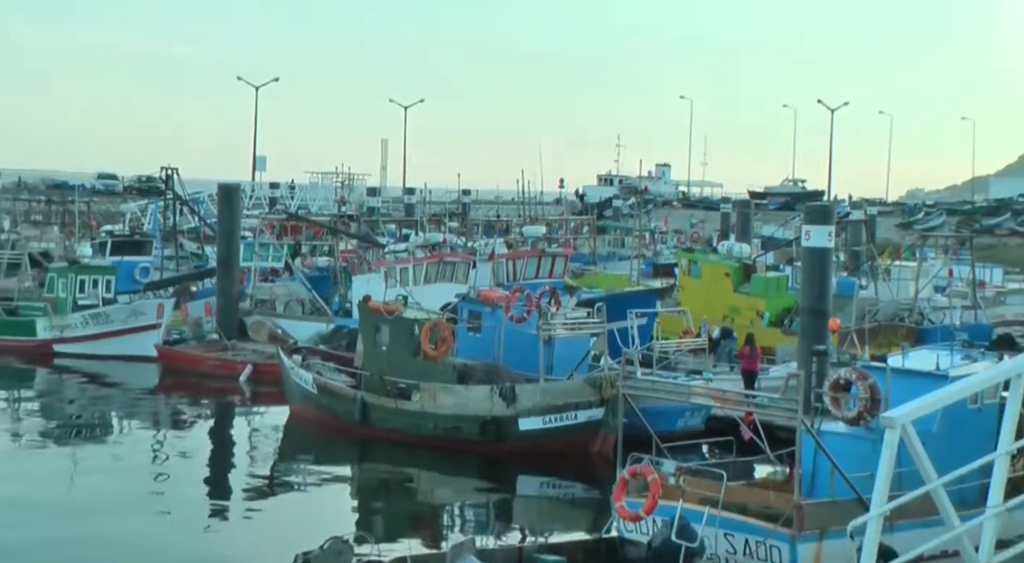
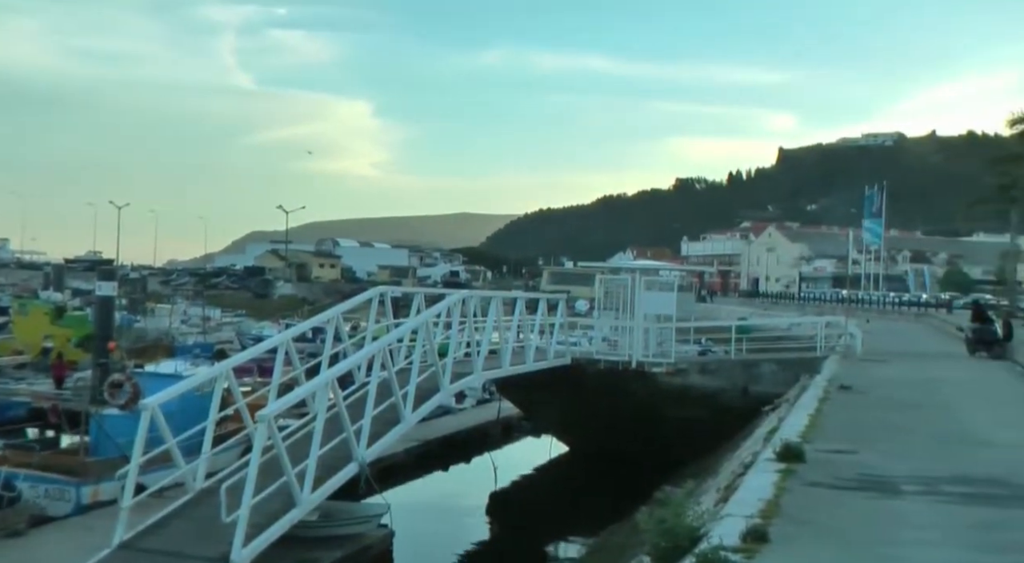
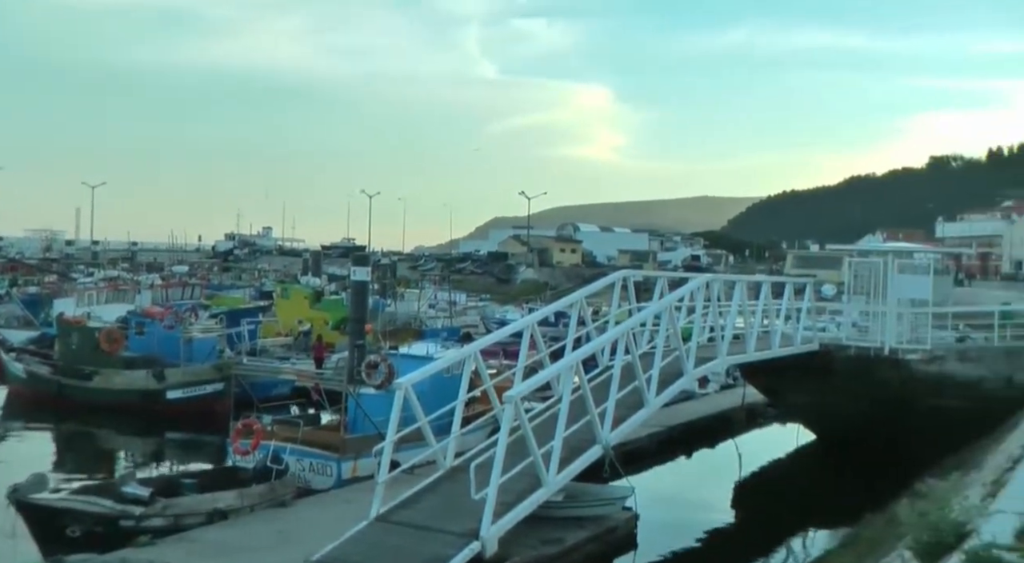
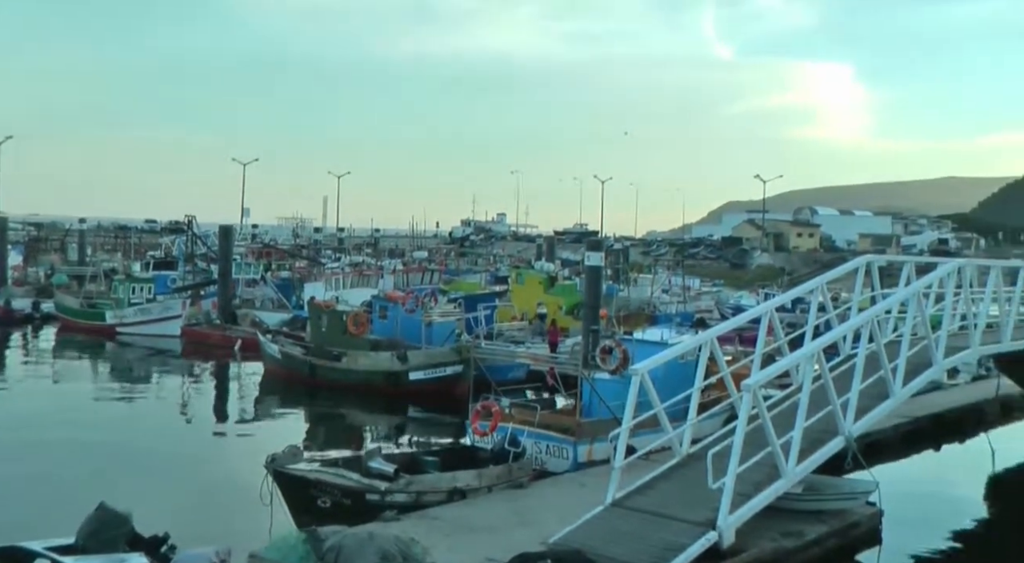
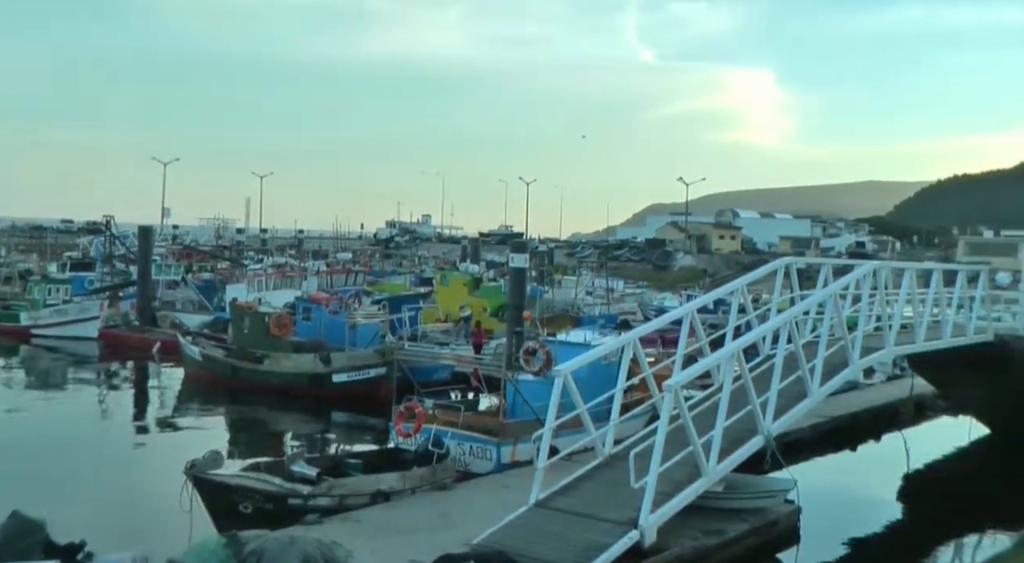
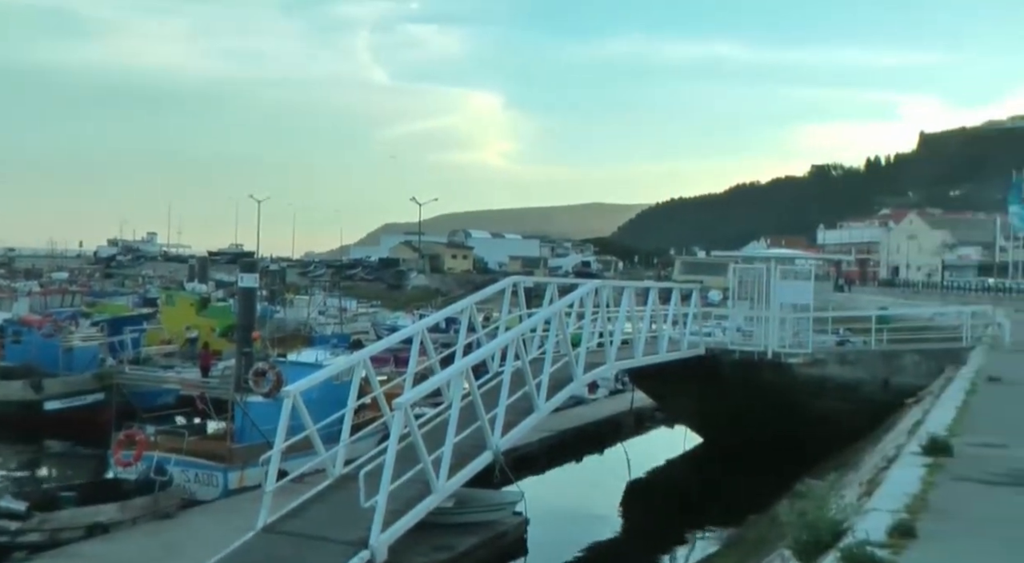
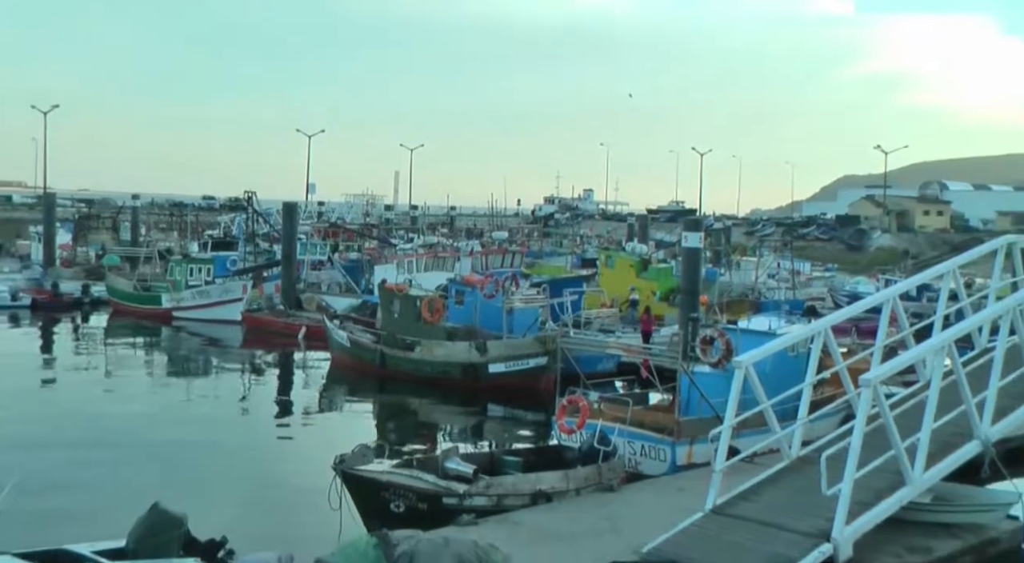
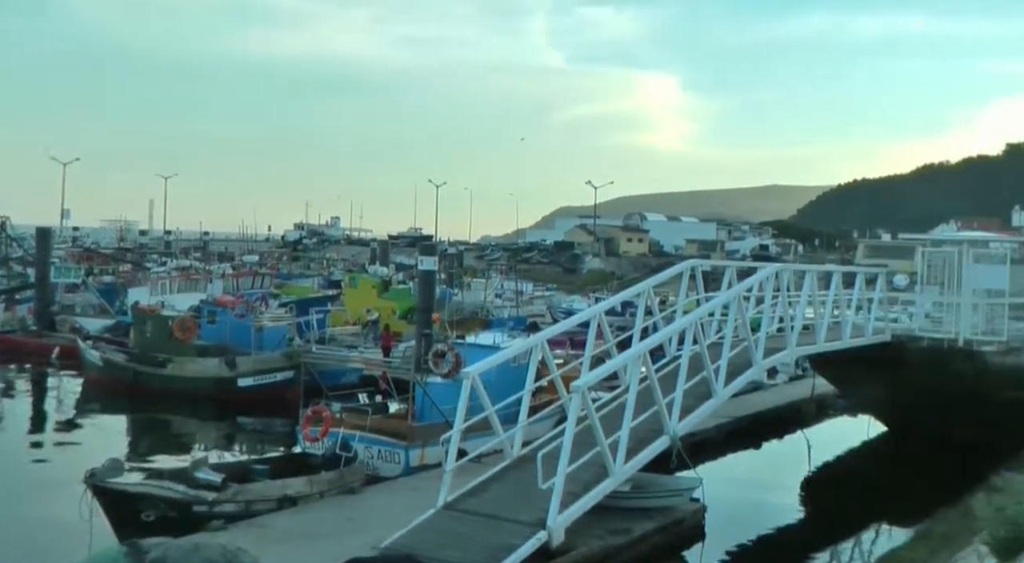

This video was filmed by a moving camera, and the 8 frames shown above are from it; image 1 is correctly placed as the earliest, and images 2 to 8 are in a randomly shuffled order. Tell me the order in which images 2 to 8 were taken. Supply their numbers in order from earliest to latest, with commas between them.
7, 4, 5, 8, 3, 6, 2
